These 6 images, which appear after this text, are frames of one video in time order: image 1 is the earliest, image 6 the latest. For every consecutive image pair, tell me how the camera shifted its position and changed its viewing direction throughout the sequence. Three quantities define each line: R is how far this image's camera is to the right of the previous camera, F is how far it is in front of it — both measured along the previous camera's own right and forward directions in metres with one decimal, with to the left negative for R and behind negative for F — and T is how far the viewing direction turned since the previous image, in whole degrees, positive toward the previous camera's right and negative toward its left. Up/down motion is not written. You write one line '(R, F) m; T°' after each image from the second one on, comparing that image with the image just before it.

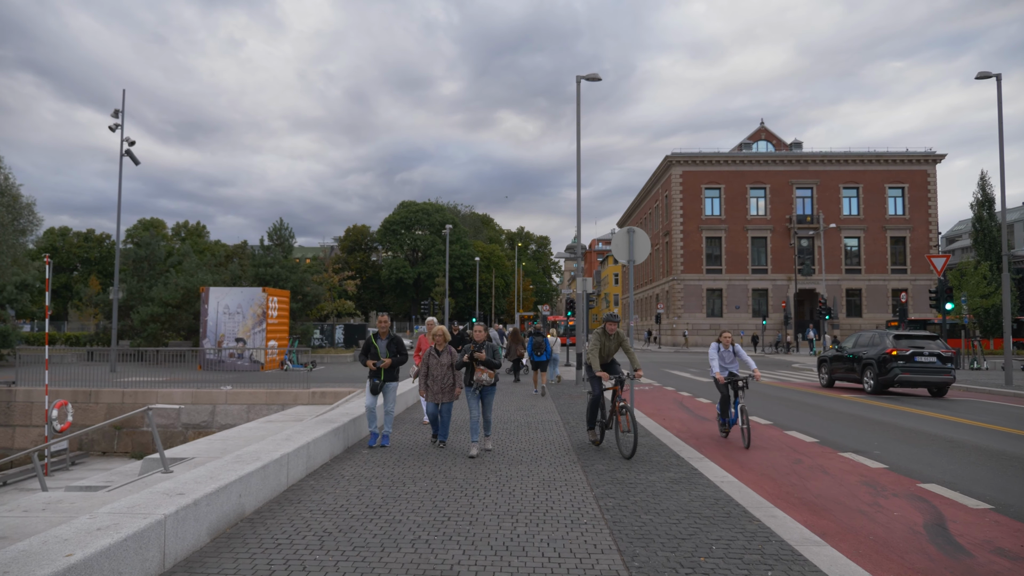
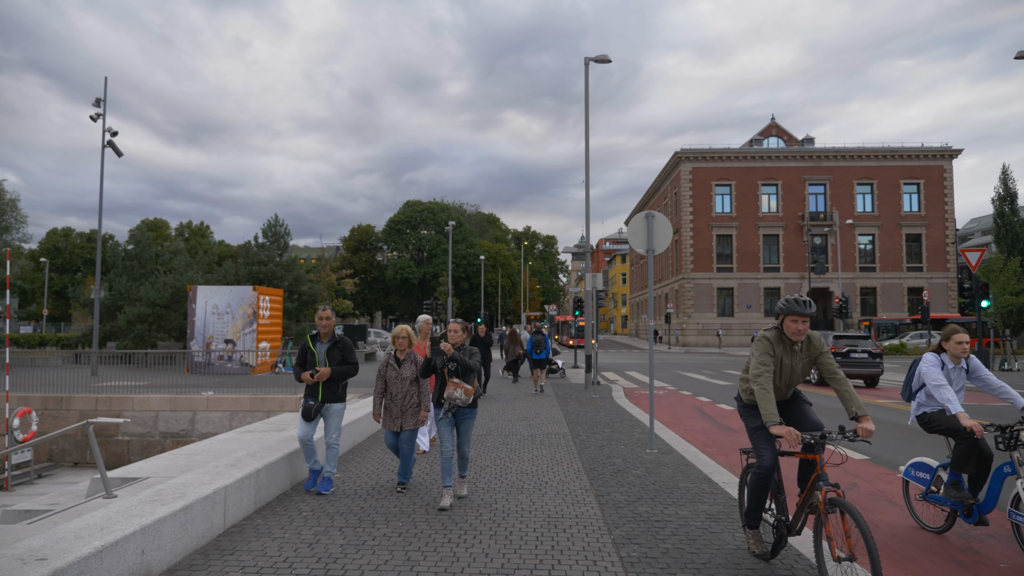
(+0.1, +1.3) m; -1°
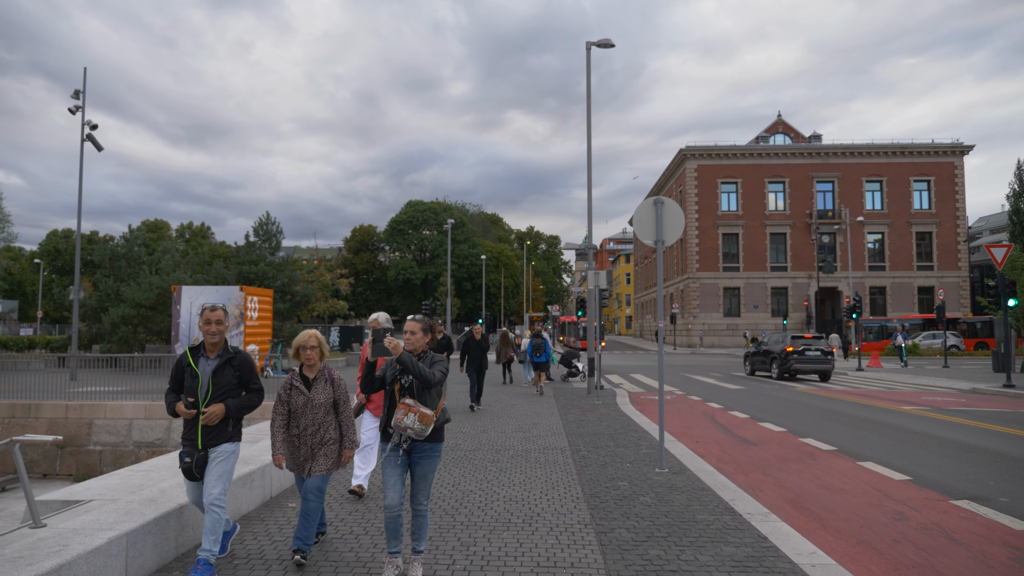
(+0.1, +1.0) m; 0°
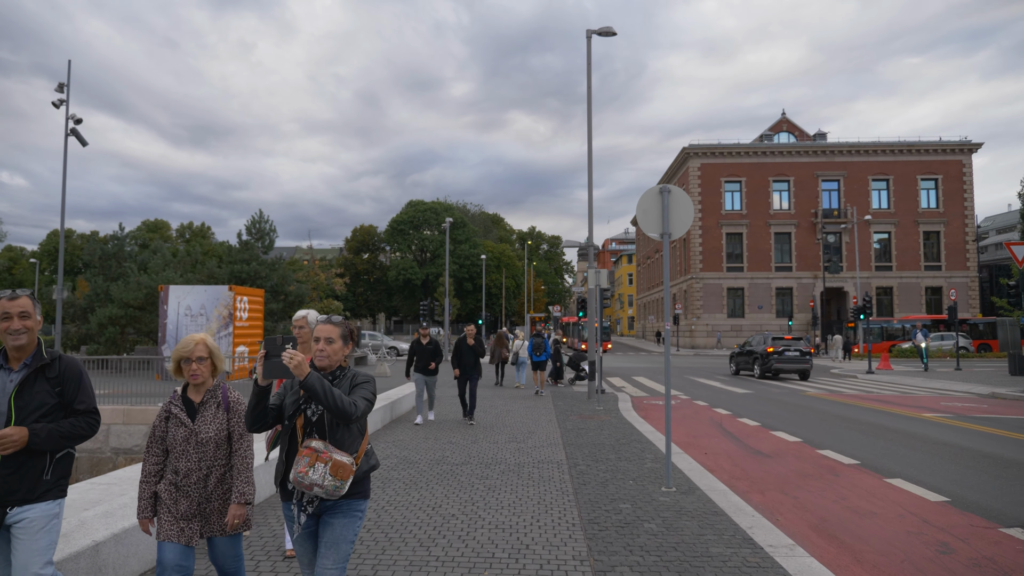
(+0.1, +0.7) m; 0°
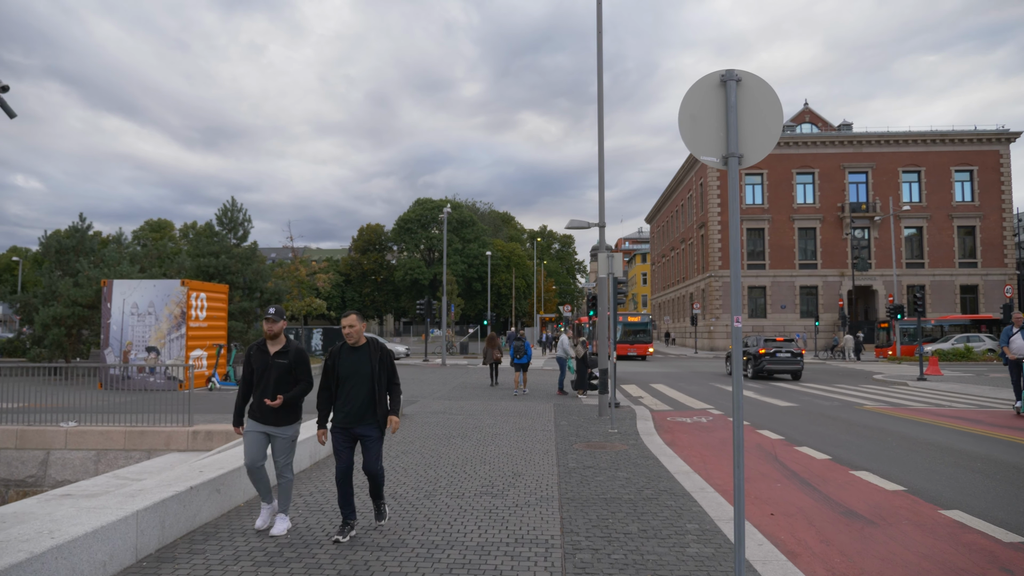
(+0.4, +2.9) m; -1°
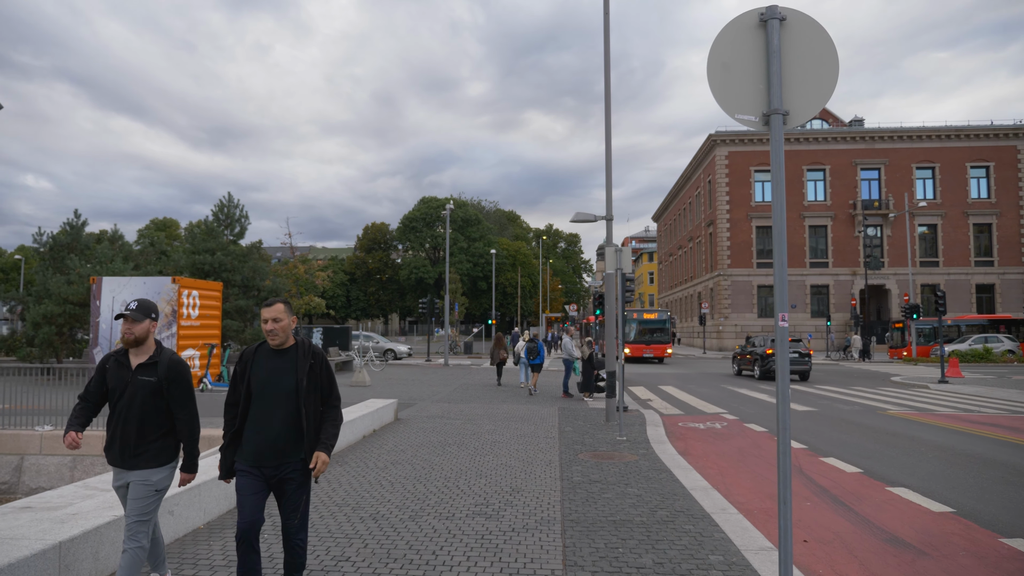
(+0.1, +0.7) m; -1°
